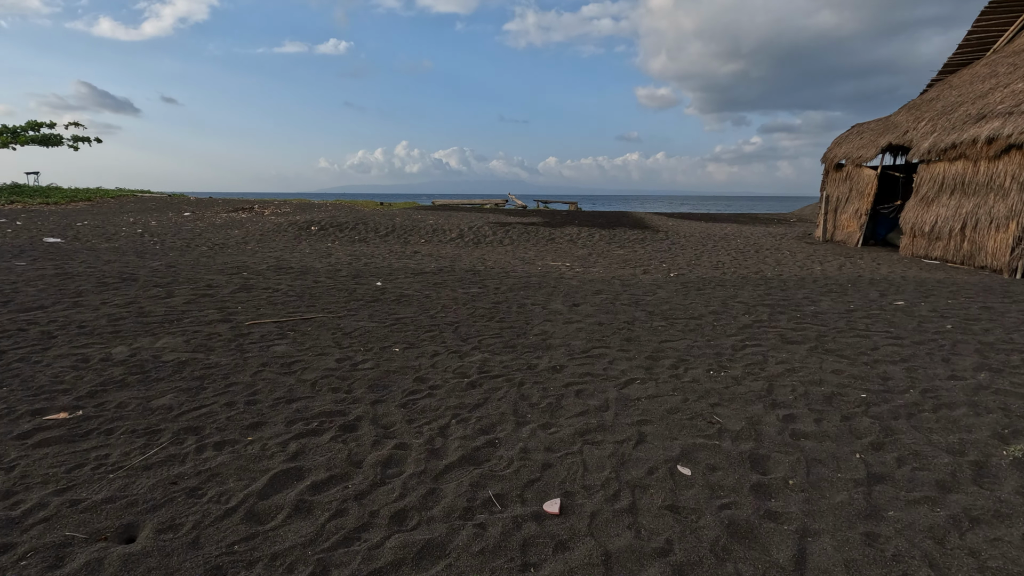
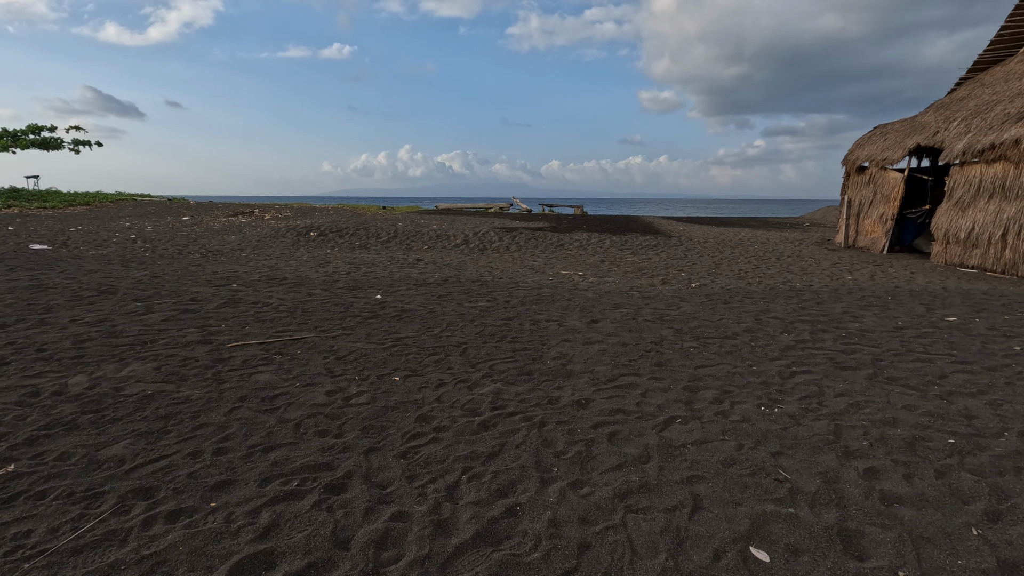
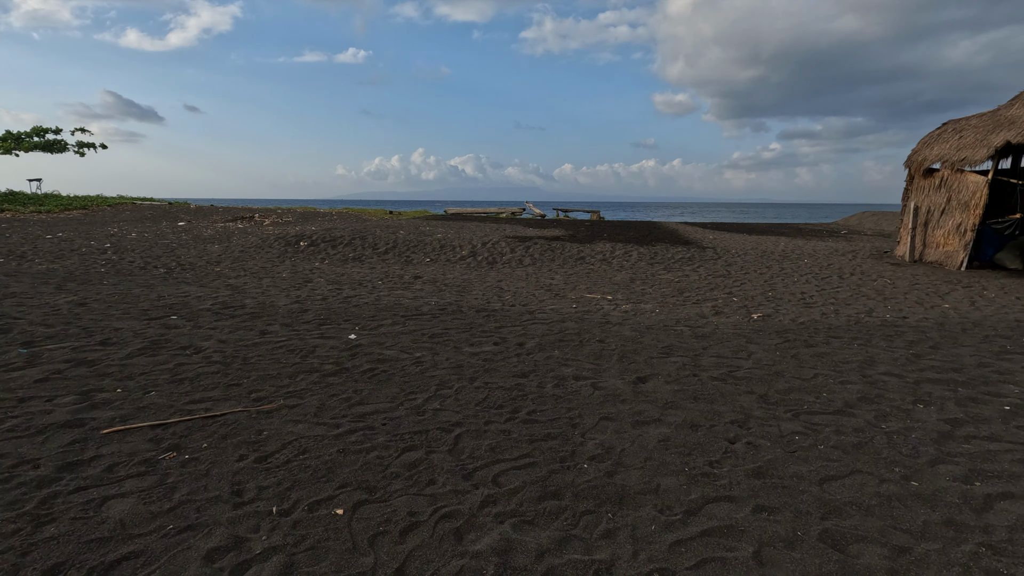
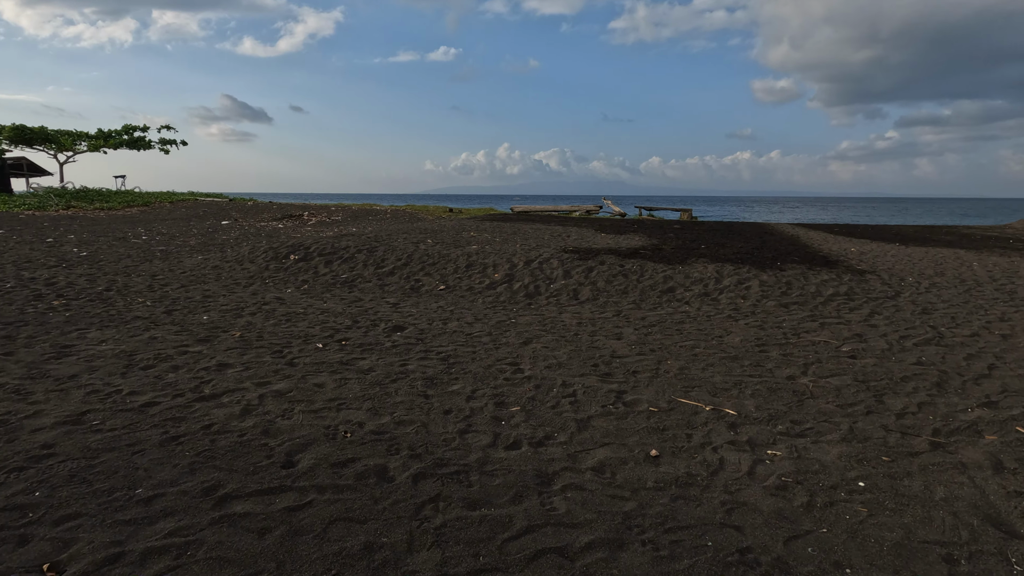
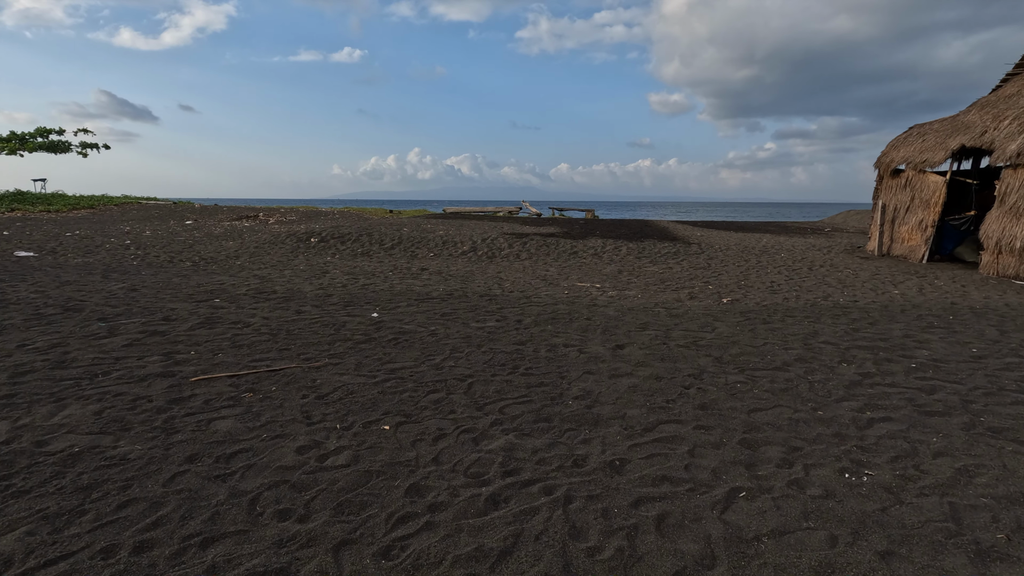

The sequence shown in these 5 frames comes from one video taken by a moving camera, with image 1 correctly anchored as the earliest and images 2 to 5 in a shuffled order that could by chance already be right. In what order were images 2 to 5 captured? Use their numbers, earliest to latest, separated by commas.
2, 5, 3, 4
